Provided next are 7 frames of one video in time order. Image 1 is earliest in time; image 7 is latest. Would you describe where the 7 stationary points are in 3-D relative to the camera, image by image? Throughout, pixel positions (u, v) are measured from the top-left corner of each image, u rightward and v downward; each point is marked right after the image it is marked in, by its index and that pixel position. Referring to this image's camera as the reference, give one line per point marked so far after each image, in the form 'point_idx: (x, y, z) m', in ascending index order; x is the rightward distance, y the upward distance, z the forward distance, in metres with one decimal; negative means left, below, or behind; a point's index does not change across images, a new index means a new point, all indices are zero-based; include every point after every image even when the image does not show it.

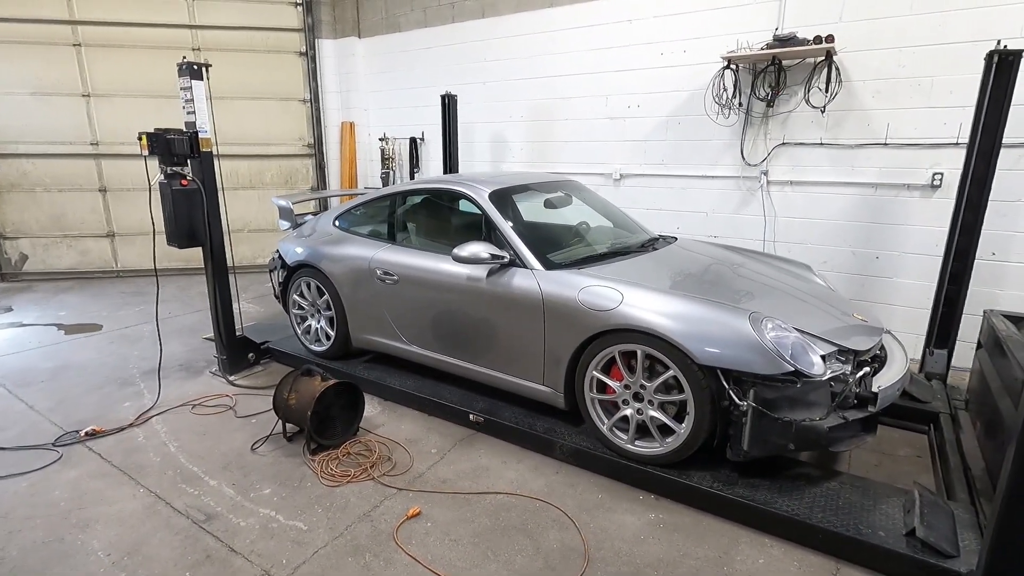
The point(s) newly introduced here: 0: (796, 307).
0: (+1.3, -0.1, +2.5) m
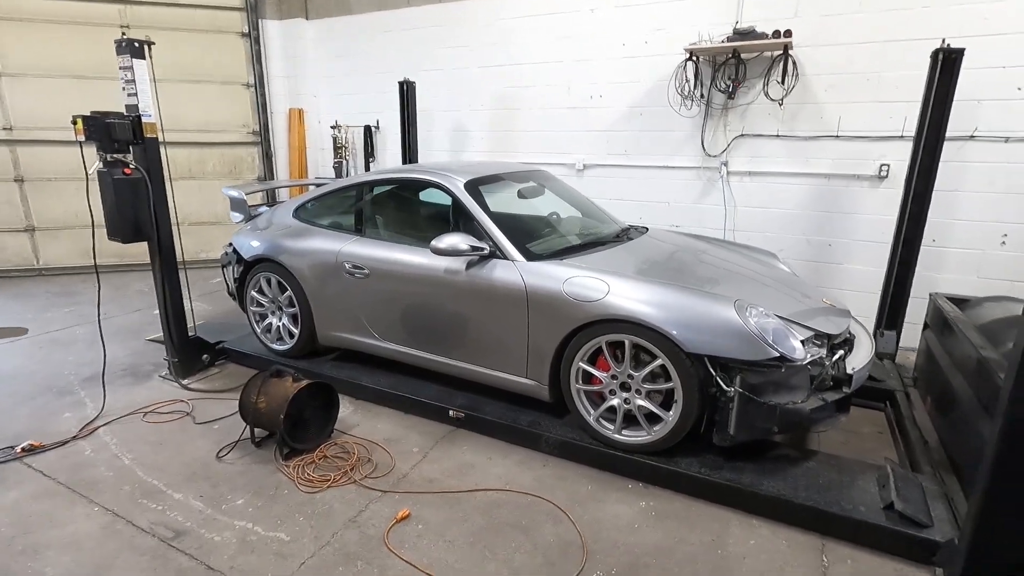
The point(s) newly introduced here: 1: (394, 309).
0: (+1.2, 0.0, +2.6) m
1: (-0.7, -0.1, +3.1) m
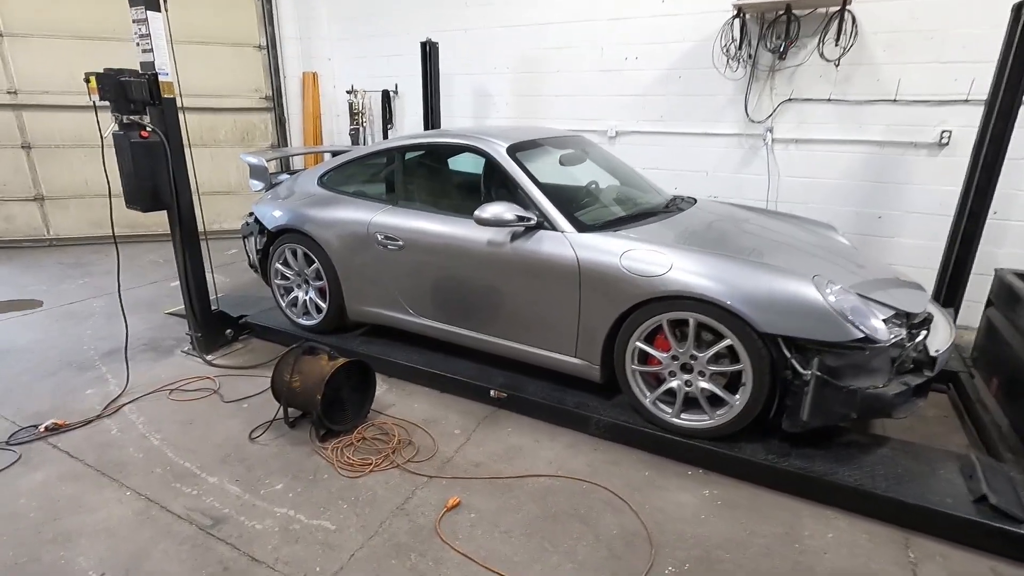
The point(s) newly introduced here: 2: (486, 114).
0: (+1.5, +0.1, +2.4) m
1: (-0.4, 0.0, +2.9) m
2: (-0.3, +1.7, +5.4) m
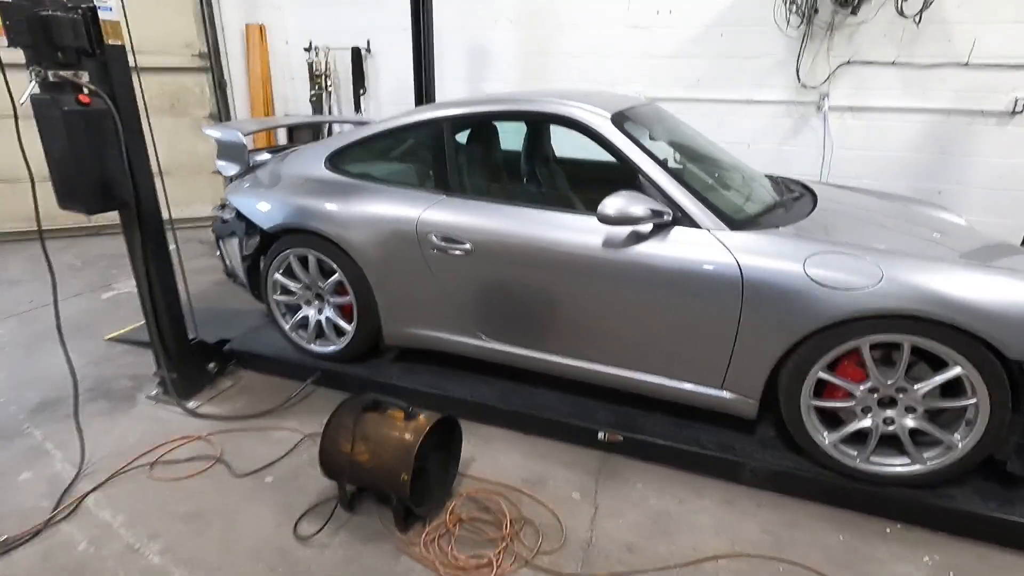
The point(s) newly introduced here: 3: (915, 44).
0: (+1.9, +0.1, +2.0) m
1: (0.0, 0.0, +2.2) m
2: (-0.2, +1.8, +4.6) m
3: (+2.7, +1.6, +3.5) m
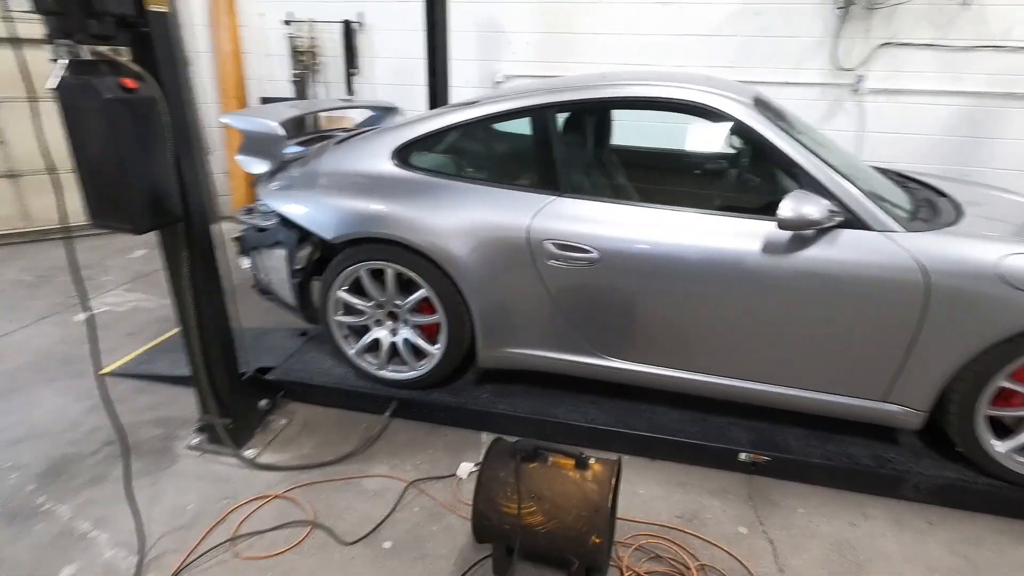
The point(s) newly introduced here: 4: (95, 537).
0: (+2.4, +0.1, +2.0) m
1: (+0.5, -0.1, +2.0) m
2: (-0.1, +1.8, +4.2) m
3: (+2.9, +1.7, +3.5) m
4: (-1.4, -0.8, +1.7) m
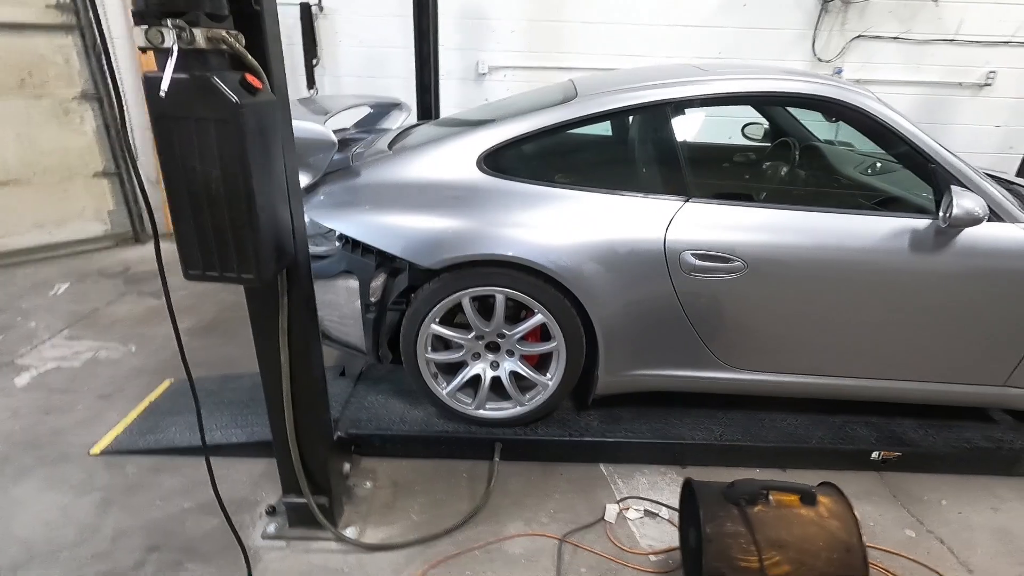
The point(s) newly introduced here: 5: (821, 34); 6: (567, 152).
0: (+2.8, +0.2, +2.2) m
1: (+0.9, -0.1, +1.9) m
2: (-0.2, +1.8, +3.9) m
3: (+2.9, +1.9, +3.8) m
4: (-0.7, -1.0, +1.3) m
5: (+2.2, +1.8, +3.8) m
6: (+0.3, +0.5, +1.9) m
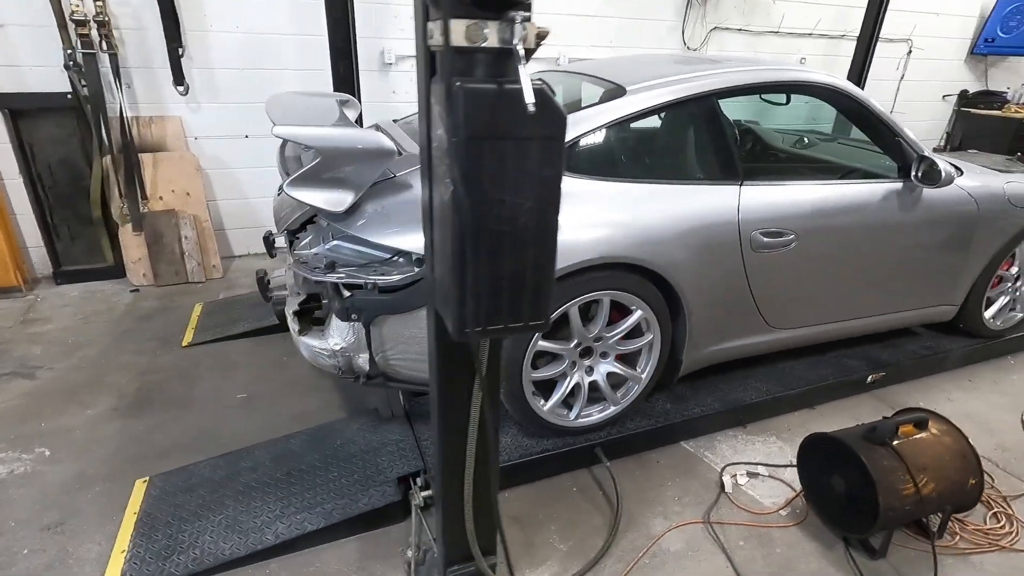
0: (+2.8, +0.7, +3.1) m
1: (+1.2, 0.0, +2.2) m
2: (-0.8, +1.7, +3.6) m
3: (+2.0, +2.3, +4.5) m
4: (0.0, -1.1, +1.1) m
5: (+1.4, +2.1, +4.3) m
6: (+0.5, +0.5, +2.0) m
